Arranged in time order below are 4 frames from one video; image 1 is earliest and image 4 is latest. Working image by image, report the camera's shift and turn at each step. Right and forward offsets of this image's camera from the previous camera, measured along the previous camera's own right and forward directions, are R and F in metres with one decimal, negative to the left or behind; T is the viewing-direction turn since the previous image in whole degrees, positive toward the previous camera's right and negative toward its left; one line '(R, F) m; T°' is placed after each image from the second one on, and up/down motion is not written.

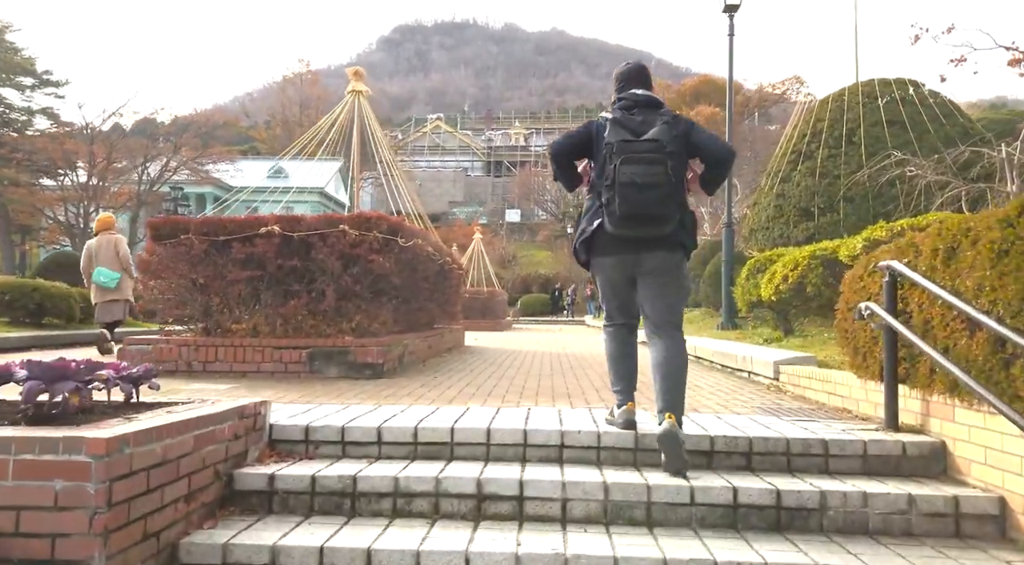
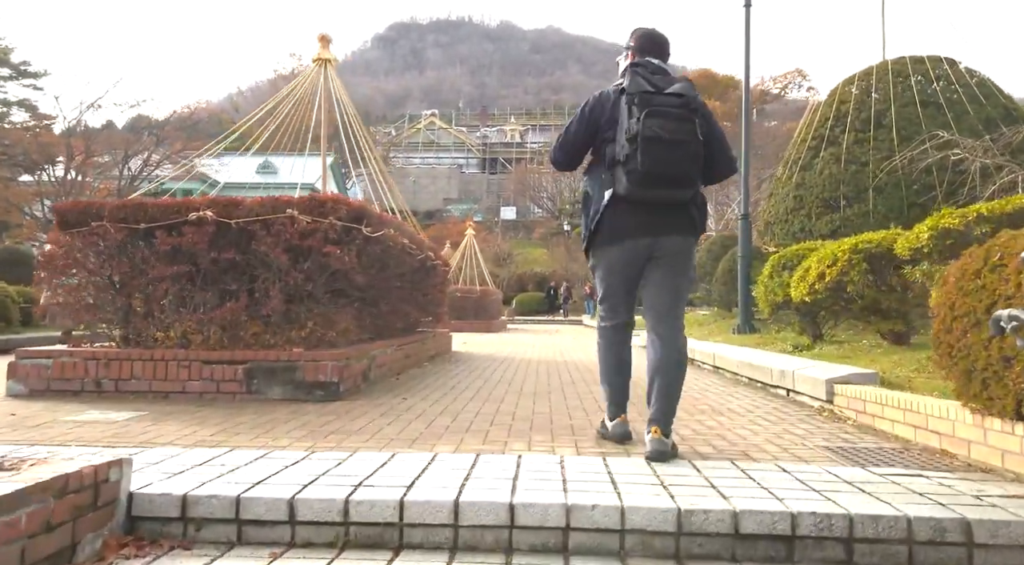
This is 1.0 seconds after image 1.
(0.0, +1.2) m; 0°
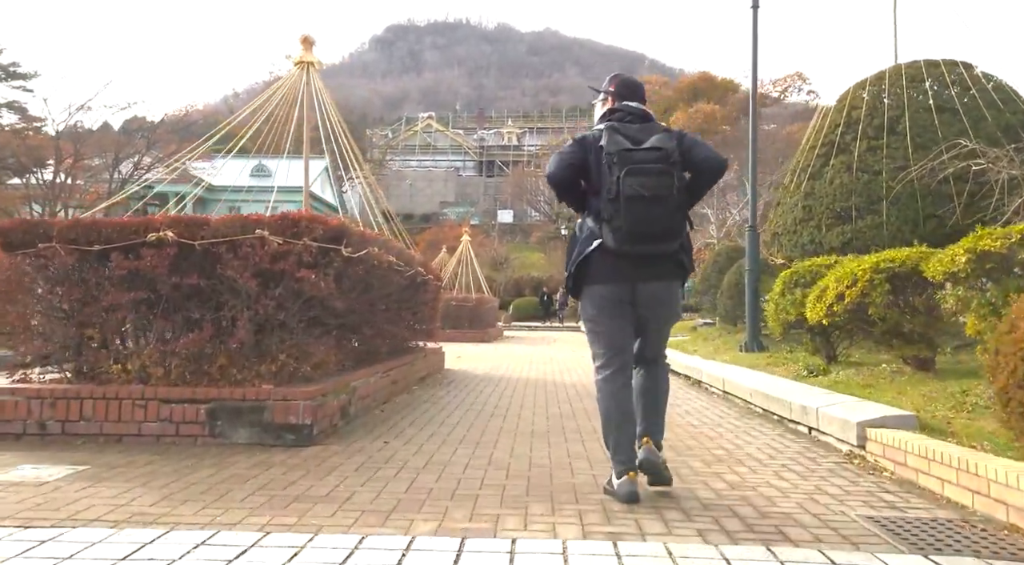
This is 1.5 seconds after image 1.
(0.0, +0.5) m; 0°
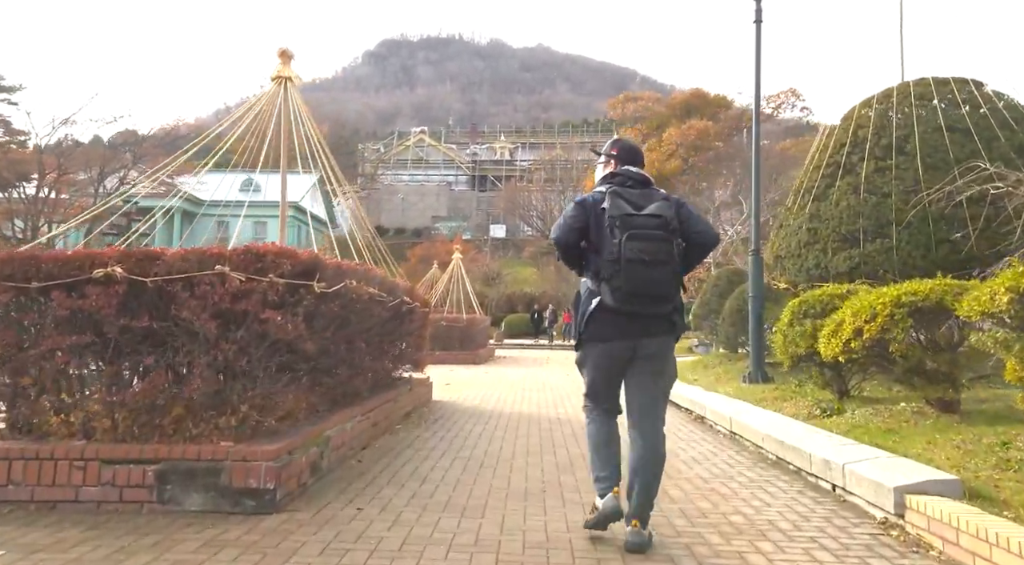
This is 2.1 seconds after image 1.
(0.0, +0.5) m; +1°
